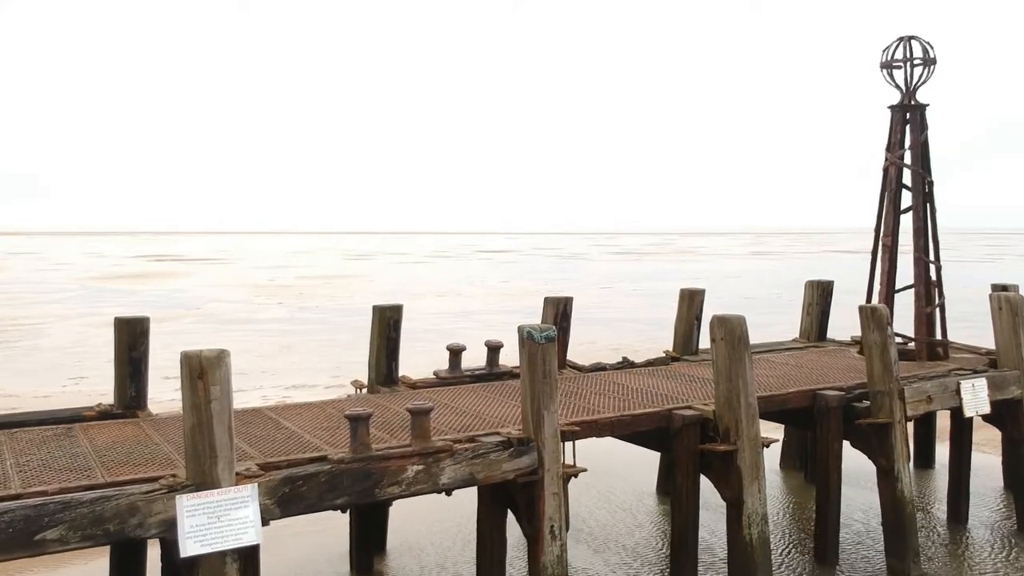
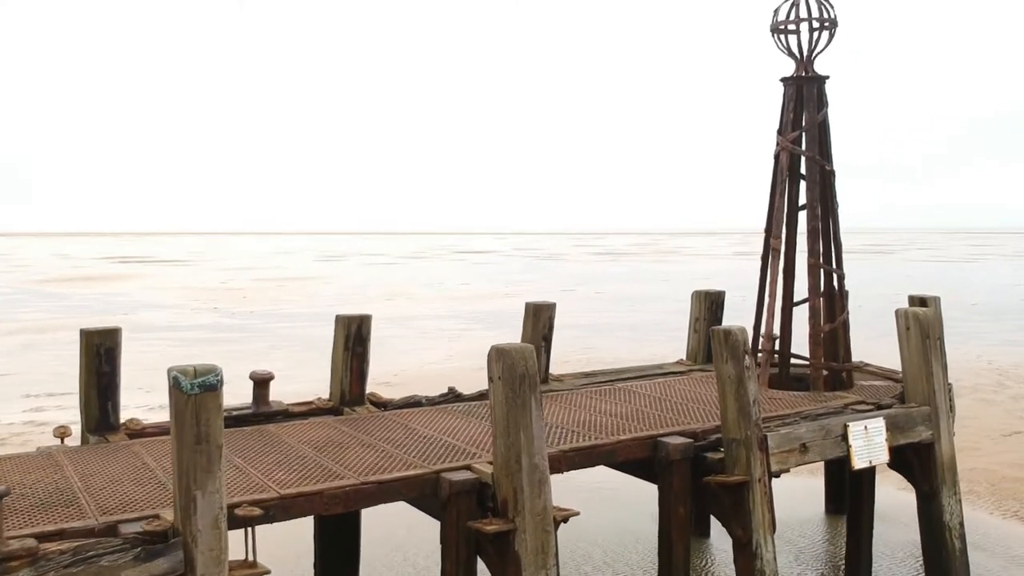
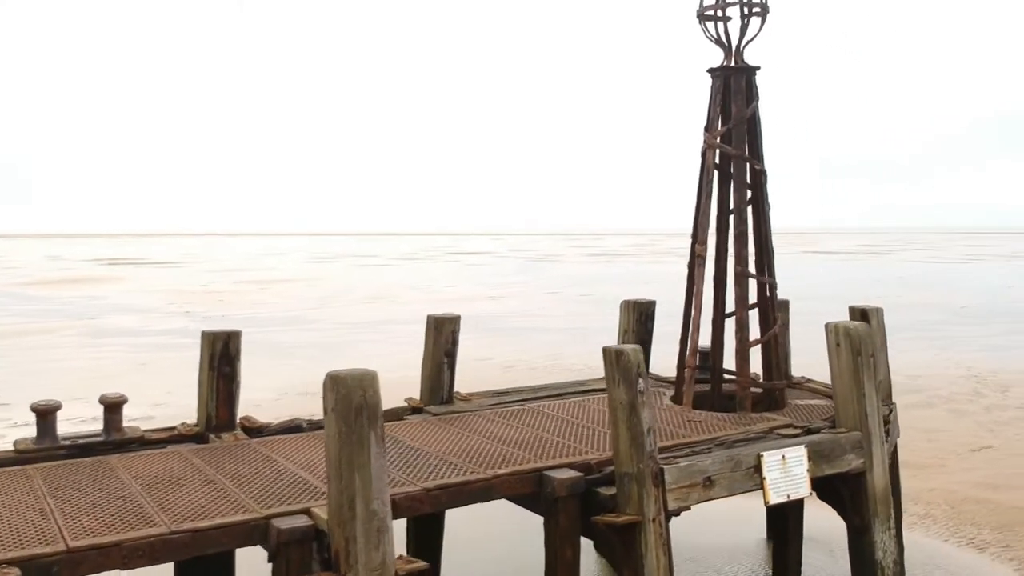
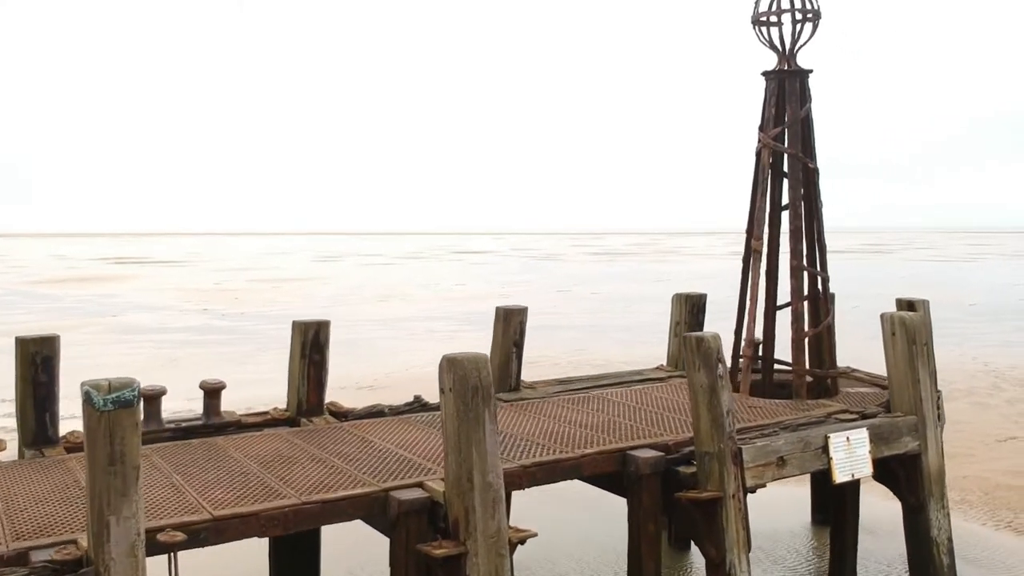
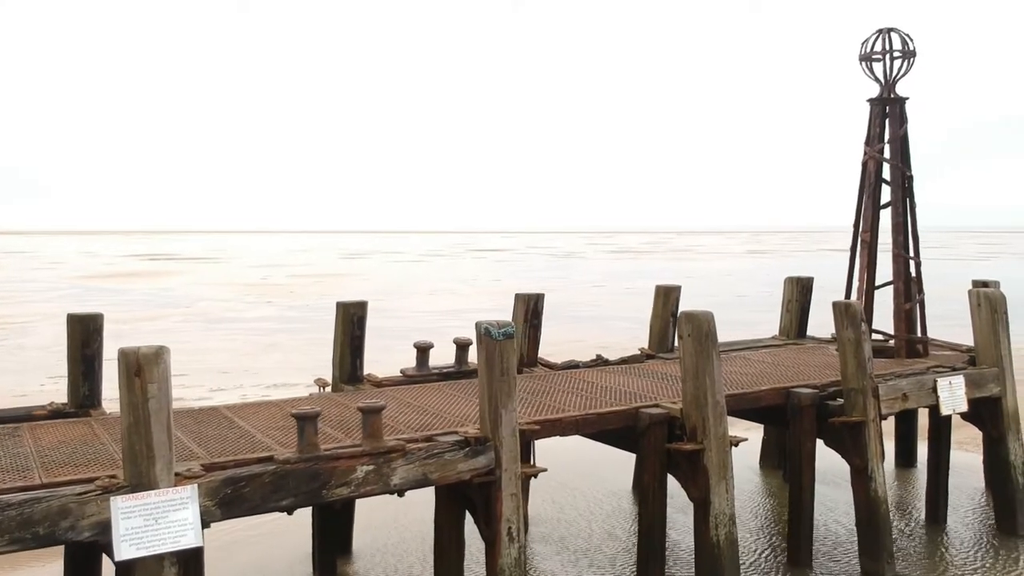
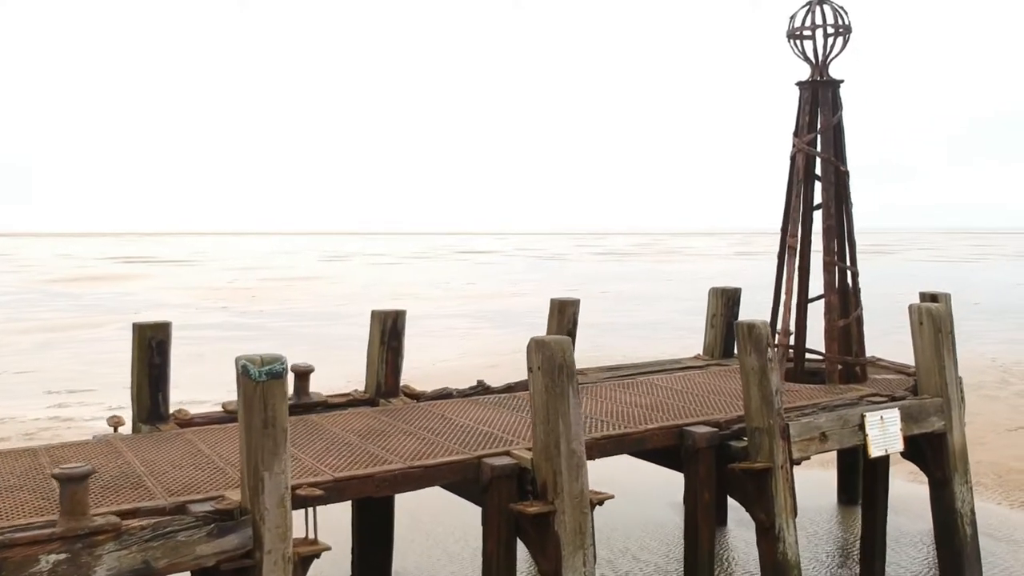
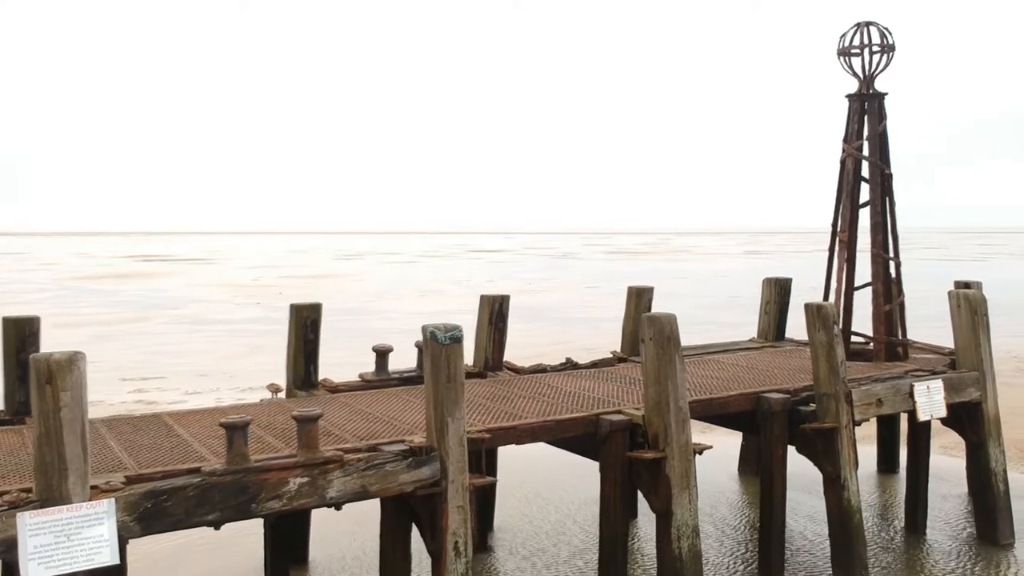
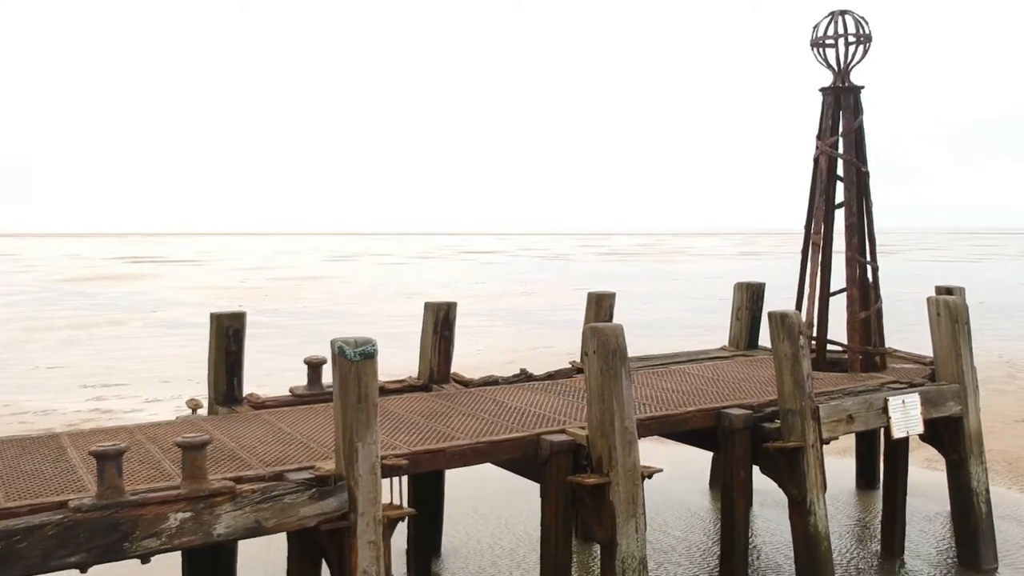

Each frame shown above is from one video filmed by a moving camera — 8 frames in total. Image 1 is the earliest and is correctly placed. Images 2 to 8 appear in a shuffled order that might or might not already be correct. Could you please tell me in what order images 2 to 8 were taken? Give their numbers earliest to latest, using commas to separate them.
5, 7, 8, 6, 2, 4, 3
